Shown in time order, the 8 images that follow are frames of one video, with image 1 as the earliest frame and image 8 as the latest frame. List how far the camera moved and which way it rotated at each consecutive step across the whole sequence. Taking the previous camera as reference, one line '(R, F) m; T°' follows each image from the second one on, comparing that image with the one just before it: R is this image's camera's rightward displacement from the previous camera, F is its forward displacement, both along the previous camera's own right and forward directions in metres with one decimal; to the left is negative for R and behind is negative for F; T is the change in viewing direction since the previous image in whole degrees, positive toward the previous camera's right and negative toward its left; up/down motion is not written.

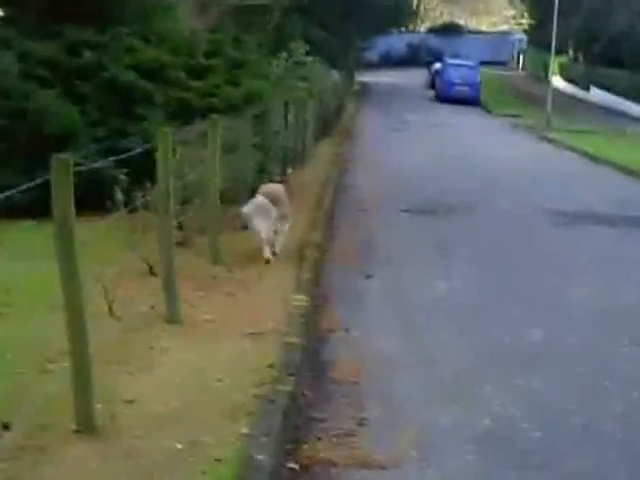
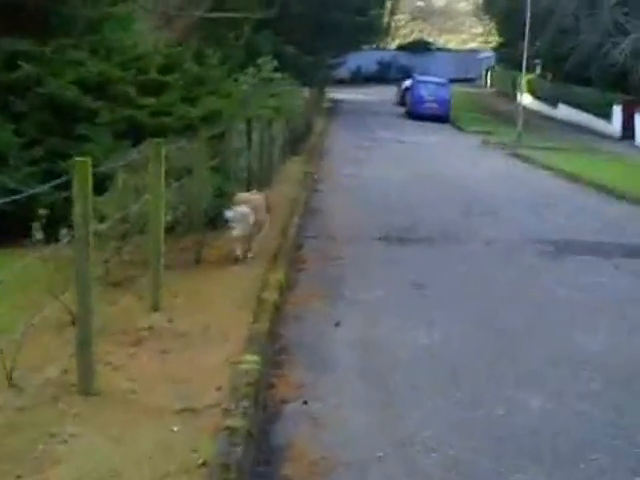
(+0.1, +1.6) m; +1°
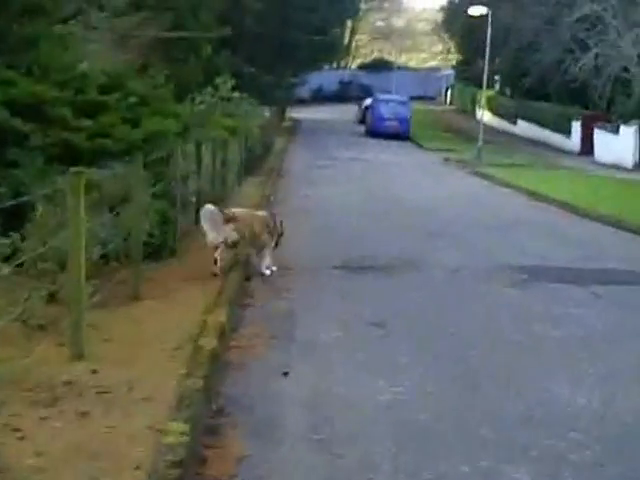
(+0.1, +1.1) m; +1°
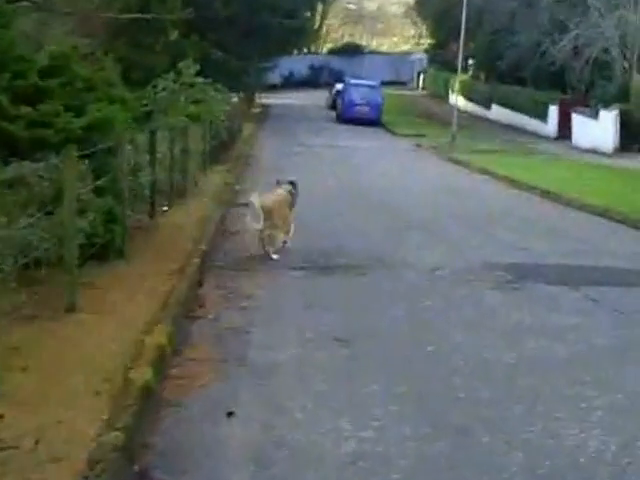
(+0.1, +1.3) m; +1°
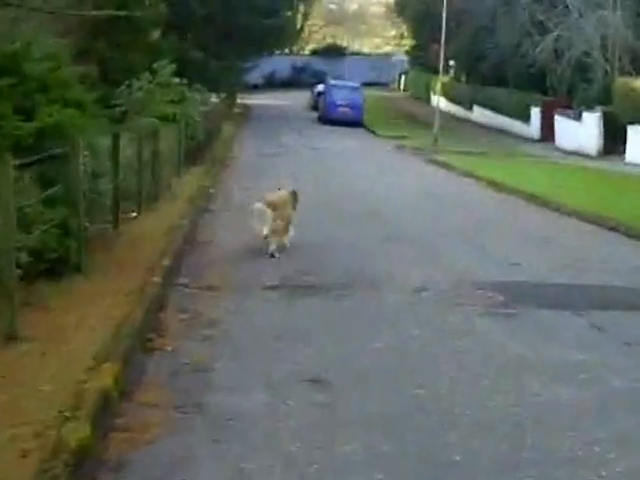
(0.0, +1.1) m; 0°
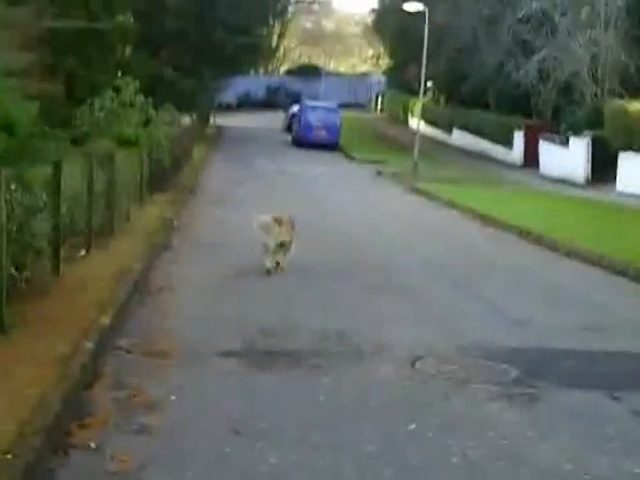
(0.0, +2.0) m; +1°
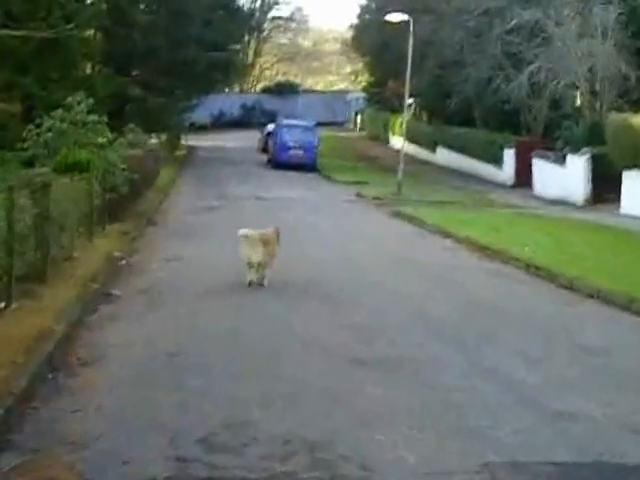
(0.0, +2.9) m; +1°
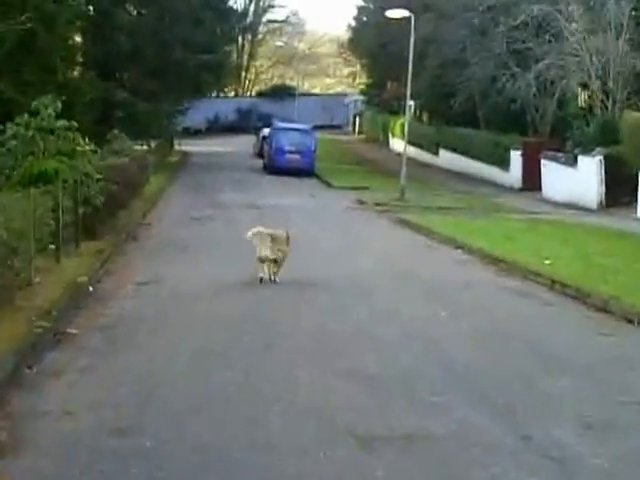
(0.0, +2.3) m; 0°
